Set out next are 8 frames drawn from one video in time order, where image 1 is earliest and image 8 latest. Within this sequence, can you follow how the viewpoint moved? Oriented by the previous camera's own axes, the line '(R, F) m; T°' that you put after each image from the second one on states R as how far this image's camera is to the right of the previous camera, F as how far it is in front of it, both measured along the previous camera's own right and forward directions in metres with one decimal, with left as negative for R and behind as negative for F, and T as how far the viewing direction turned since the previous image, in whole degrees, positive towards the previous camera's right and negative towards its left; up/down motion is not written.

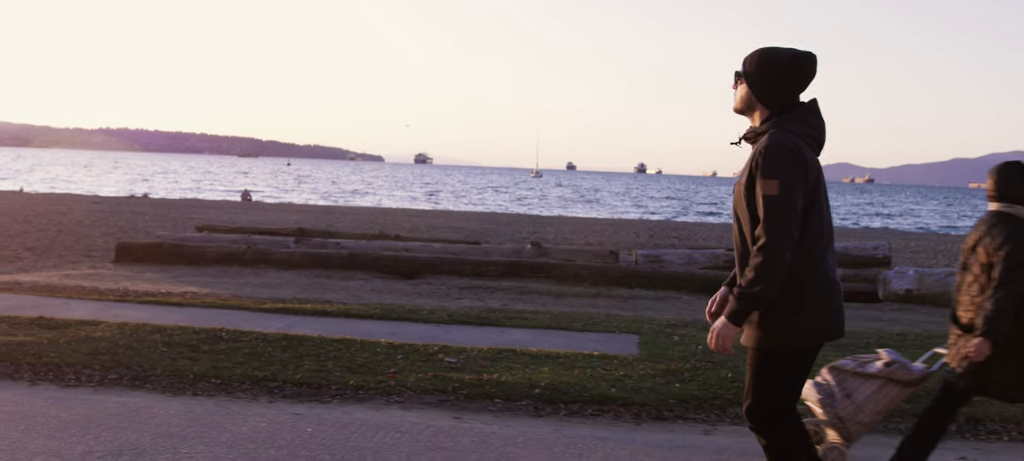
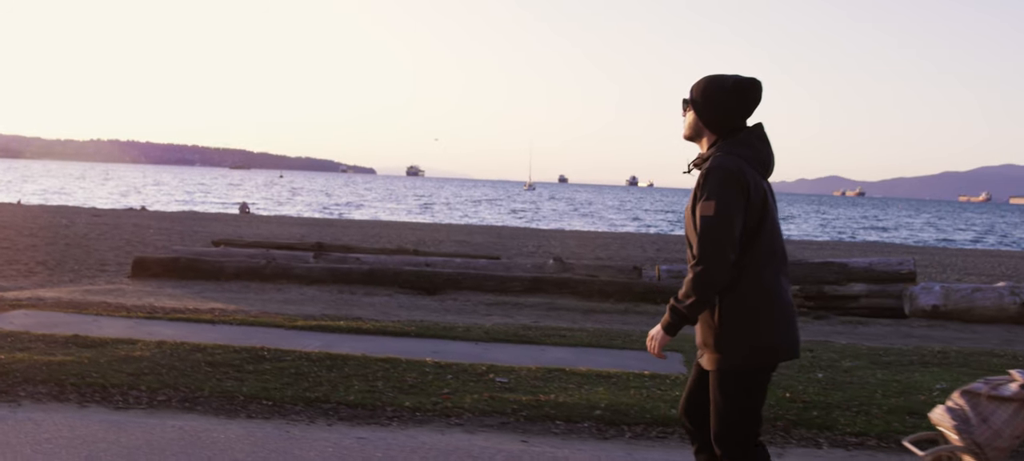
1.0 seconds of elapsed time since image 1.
(-0.4, +0.1) m; +1°
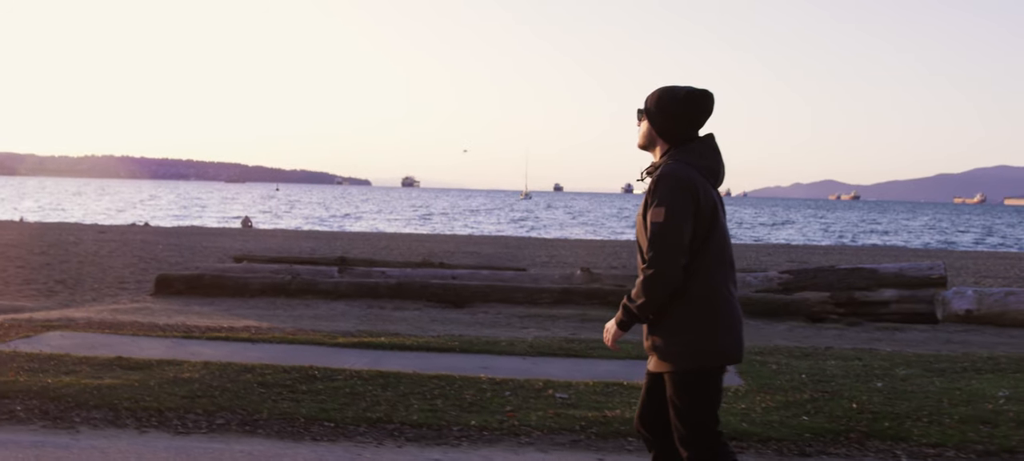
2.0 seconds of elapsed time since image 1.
(-0.4, +0.1) m; +1°
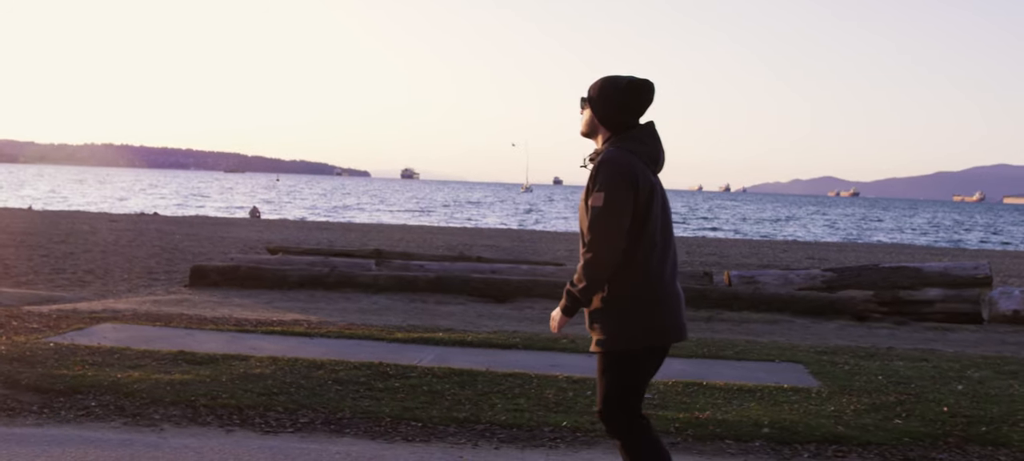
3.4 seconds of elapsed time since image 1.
(-0.6, +0.2) m; 0°
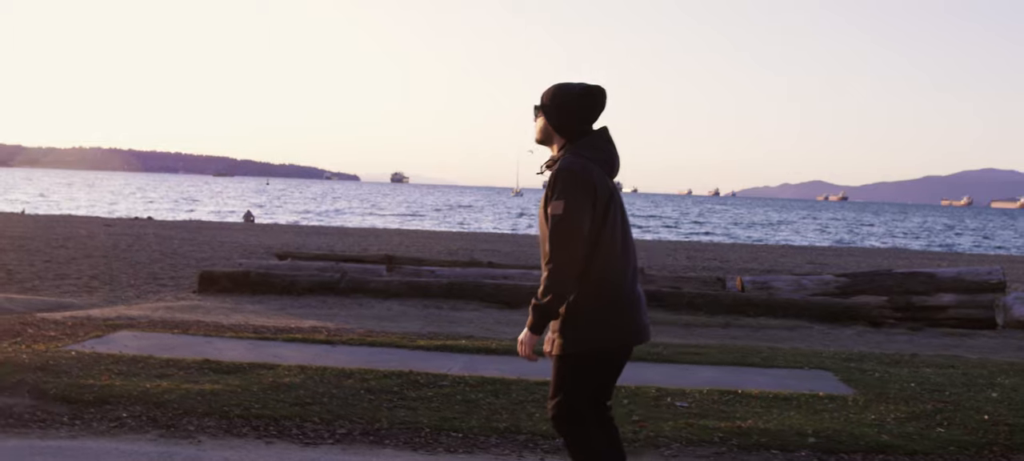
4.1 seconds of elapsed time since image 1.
(-0.3, +0.1) m; +1°
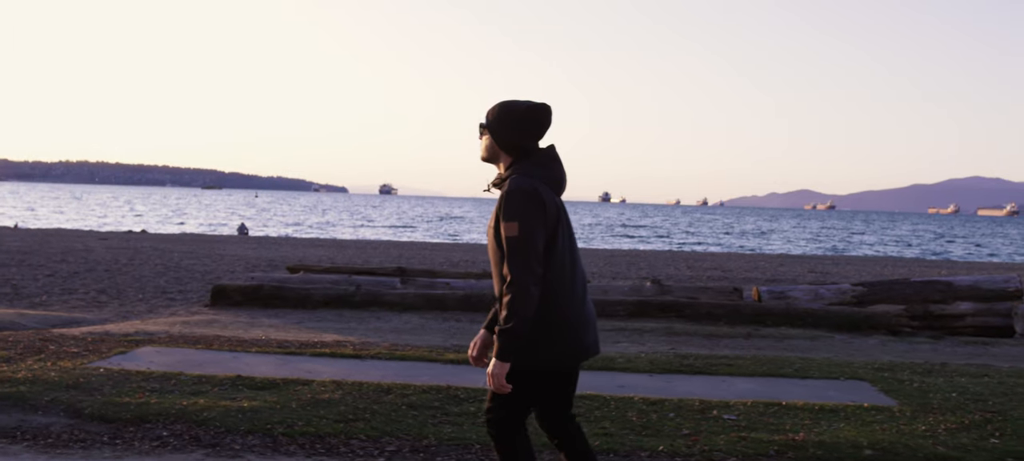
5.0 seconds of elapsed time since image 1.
(-0.4, +0.1) m; +1°
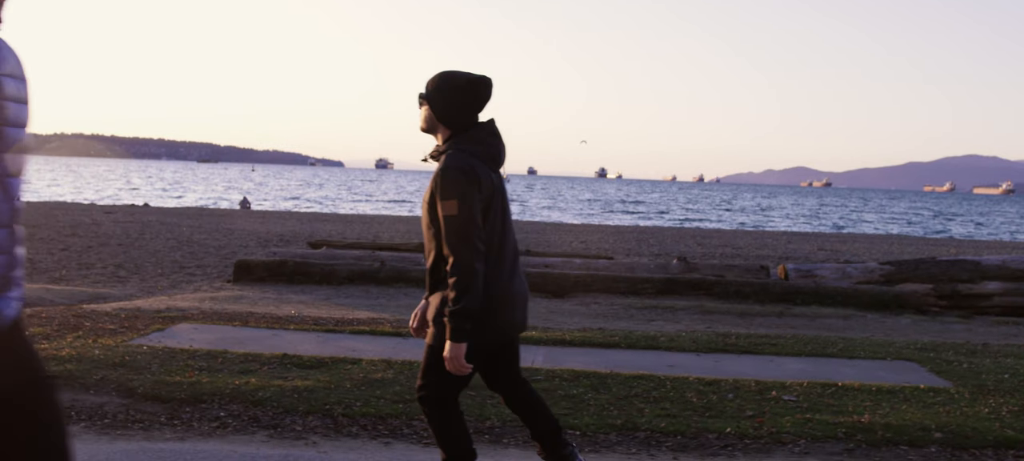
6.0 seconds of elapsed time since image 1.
(-0.4, +0.1) m; 0°
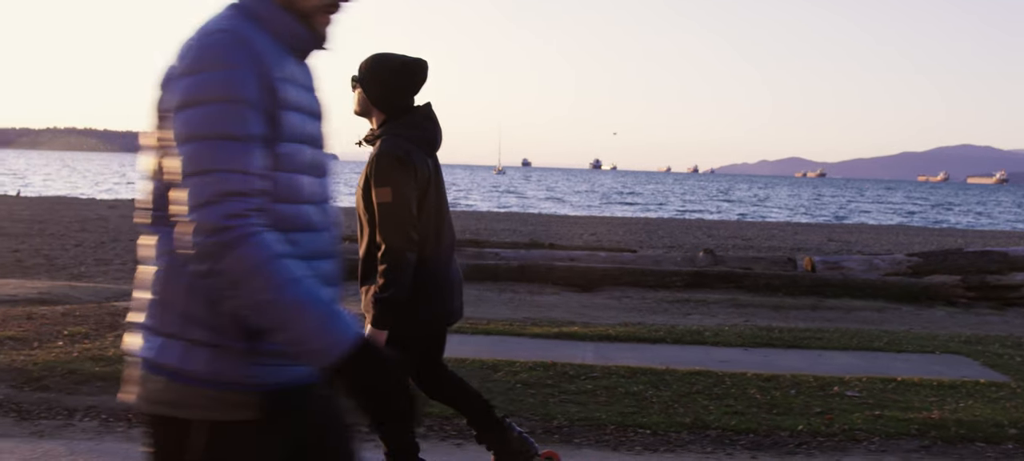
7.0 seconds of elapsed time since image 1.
(-0.4, +0.1) m; +1°
